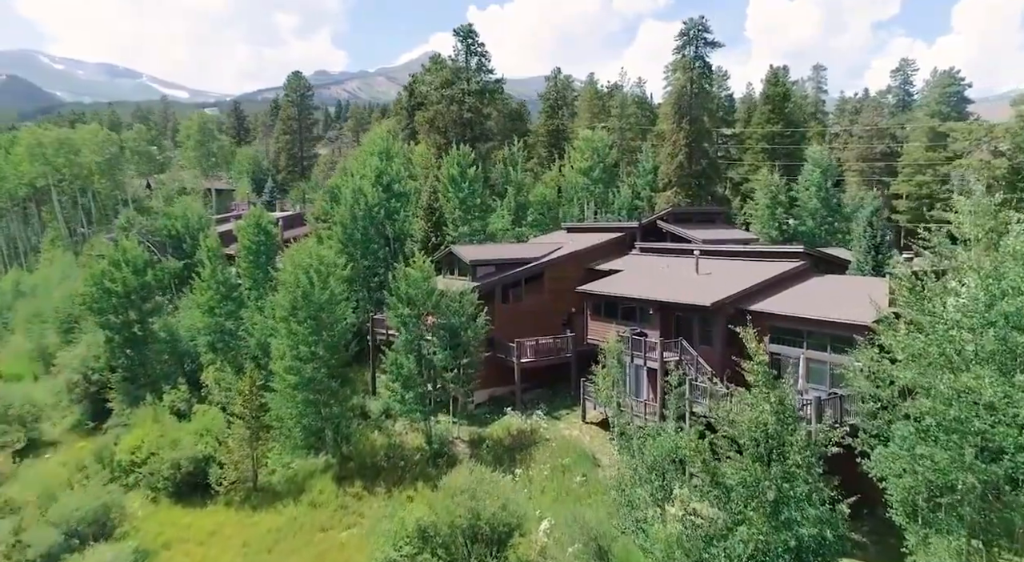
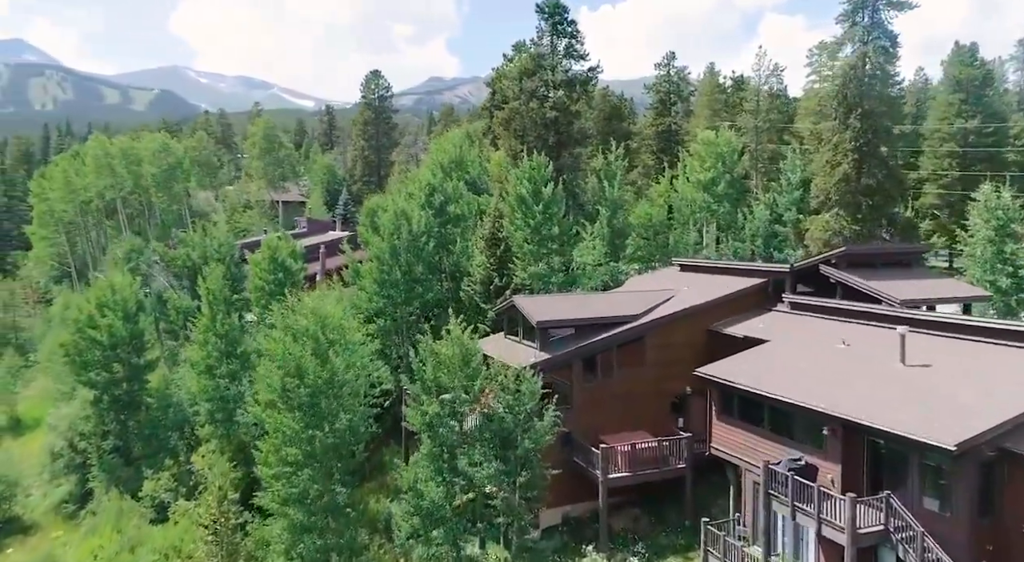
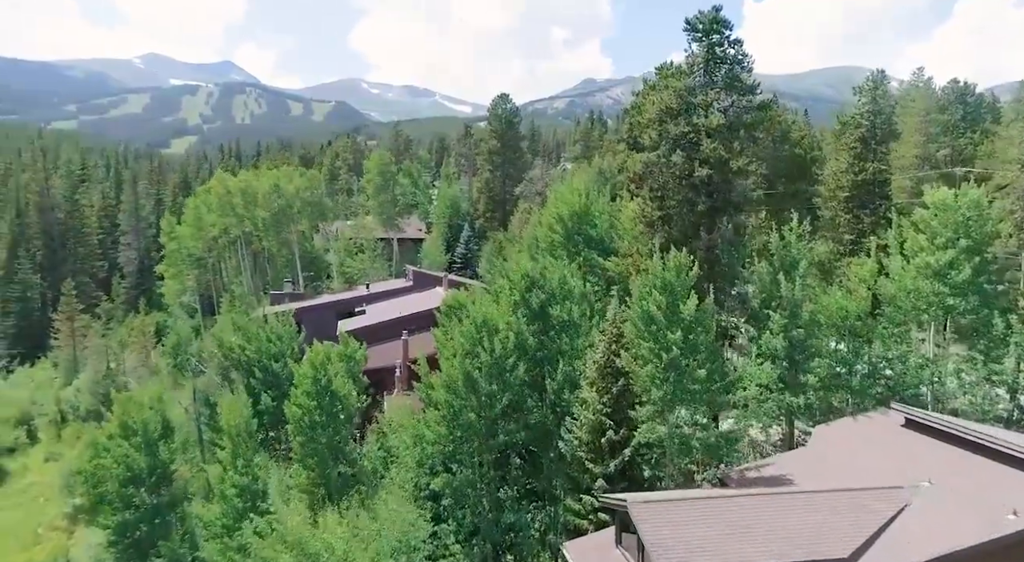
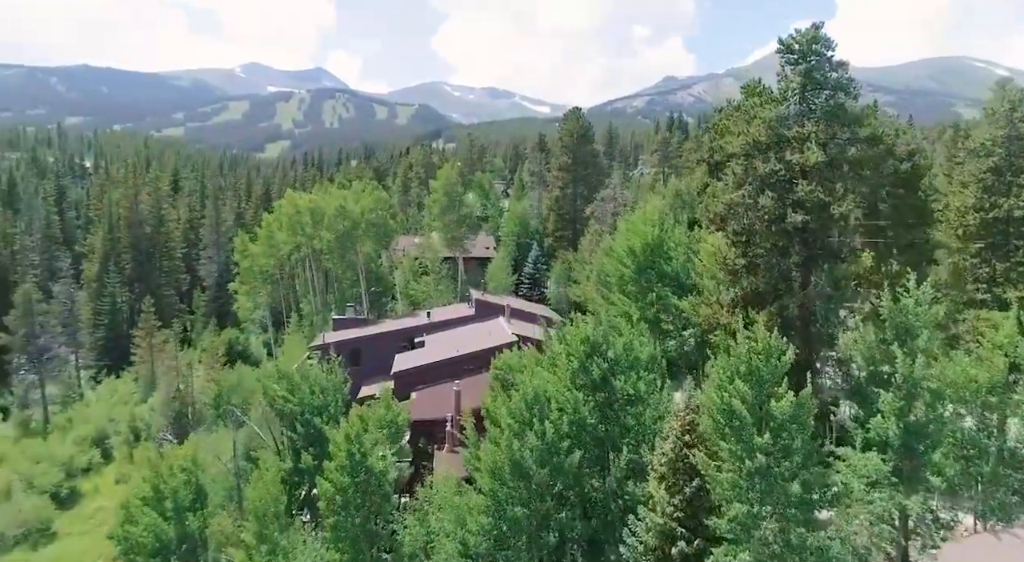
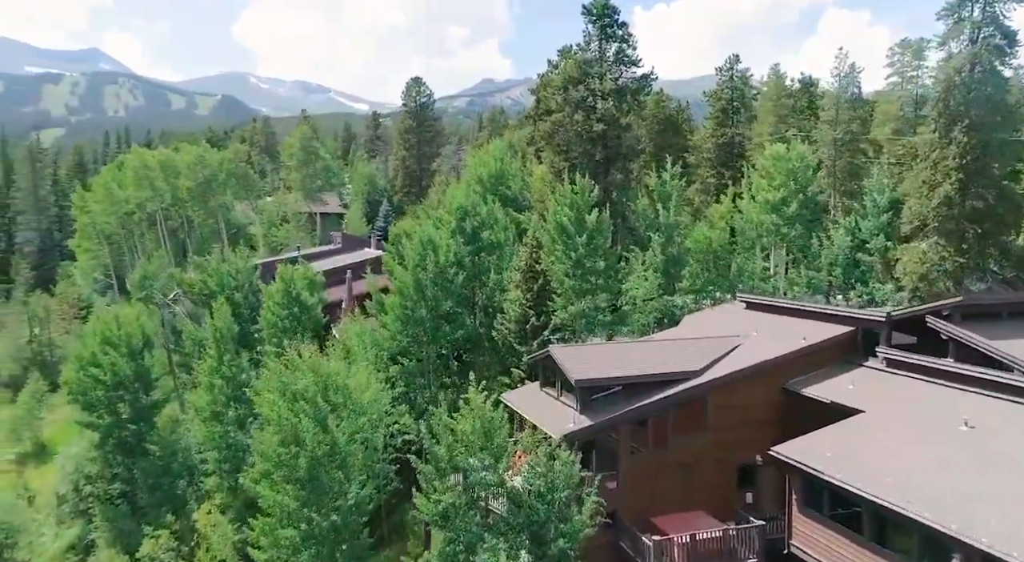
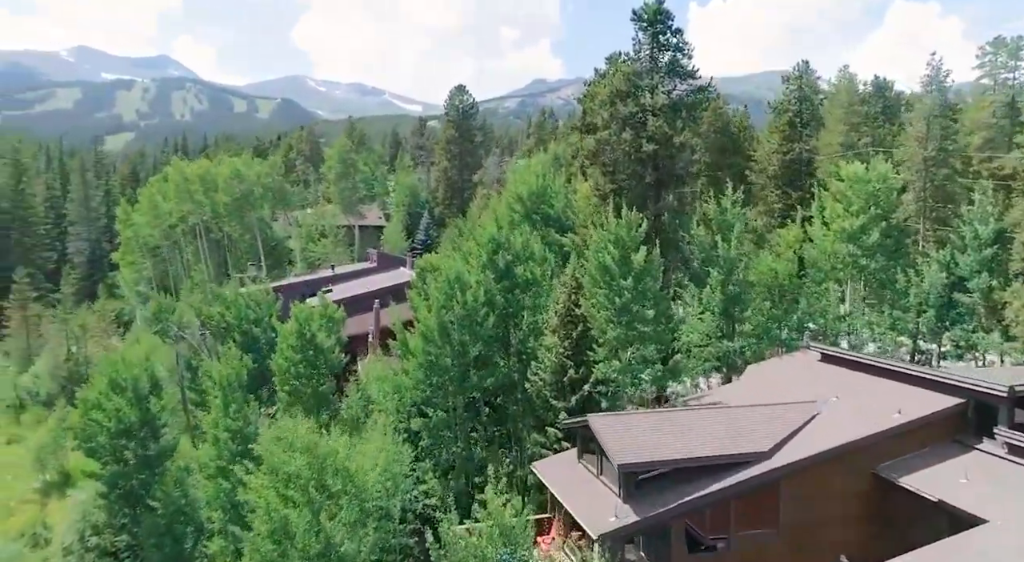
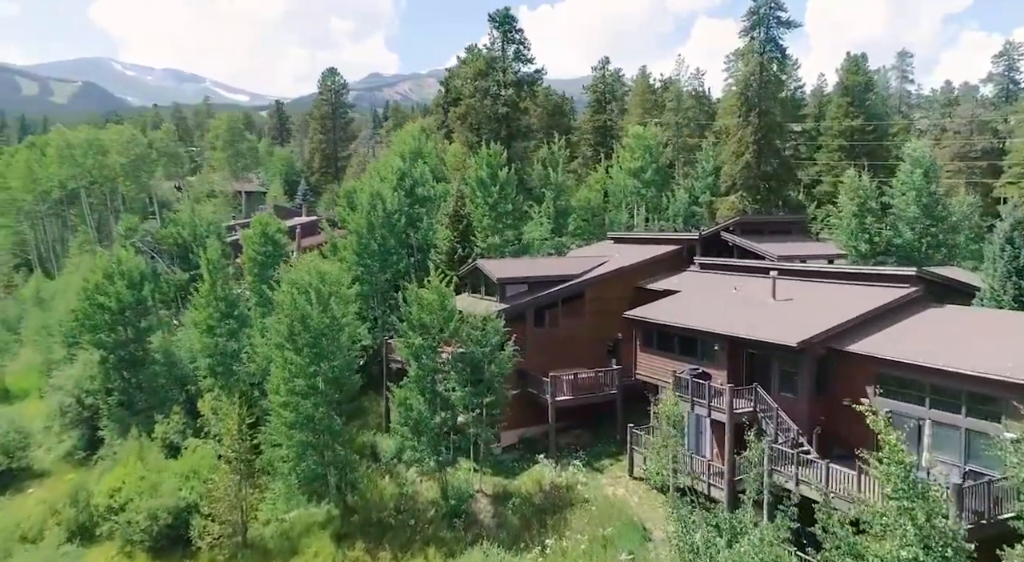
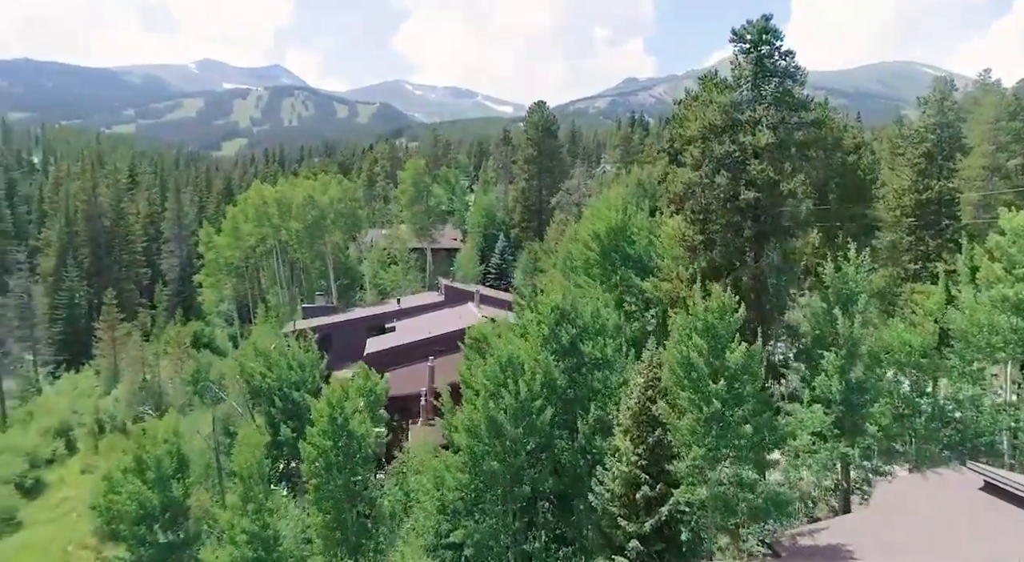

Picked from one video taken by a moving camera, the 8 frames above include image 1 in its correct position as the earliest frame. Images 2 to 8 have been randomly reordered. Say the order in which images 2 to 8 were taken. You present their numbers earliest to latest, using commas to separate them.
7, 2, 5, 6, 3, 8, 4
